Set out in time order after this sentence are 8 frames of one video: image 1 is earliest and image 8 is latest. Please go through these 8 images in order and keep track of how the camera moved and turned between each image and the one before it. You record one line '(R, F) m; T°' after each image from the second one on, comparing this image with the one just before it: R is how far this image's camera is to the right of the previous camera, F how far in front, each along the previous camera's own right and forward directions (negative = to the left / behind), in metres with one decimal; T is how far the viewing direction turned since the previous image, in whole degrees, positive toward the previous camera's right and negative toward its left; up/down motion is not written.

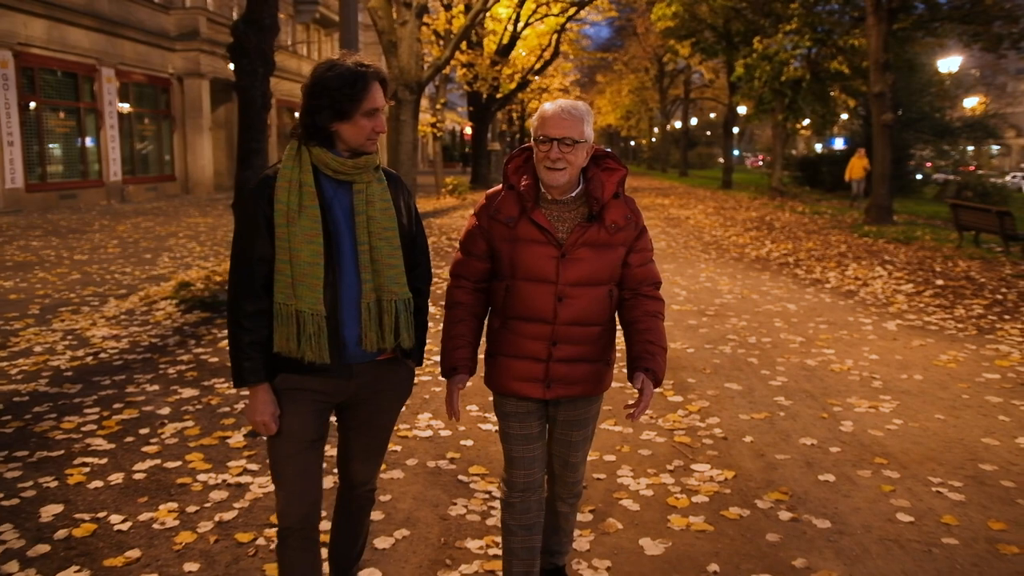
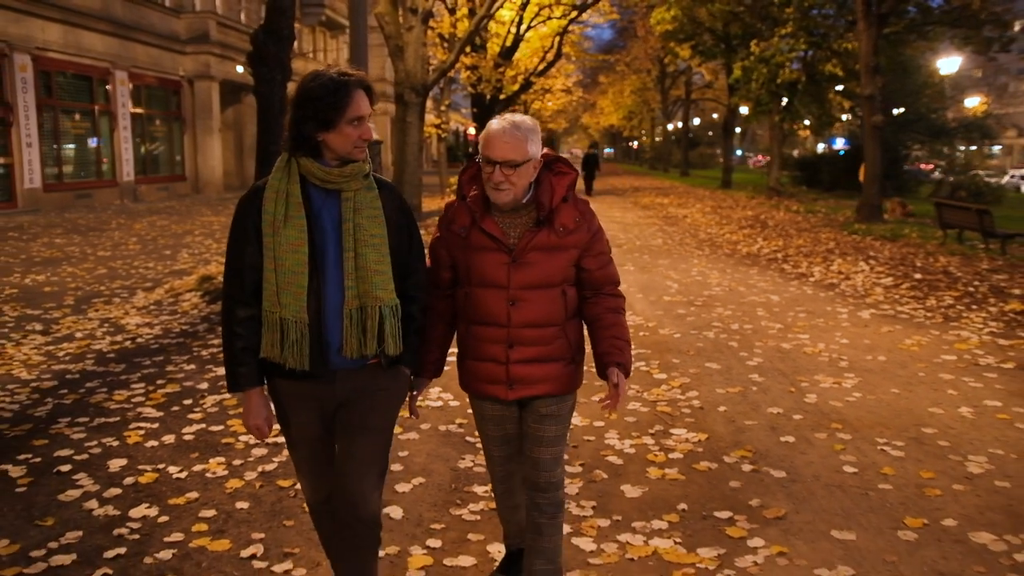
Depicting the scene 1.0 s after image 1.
(0.0, -0.7) m; 0°
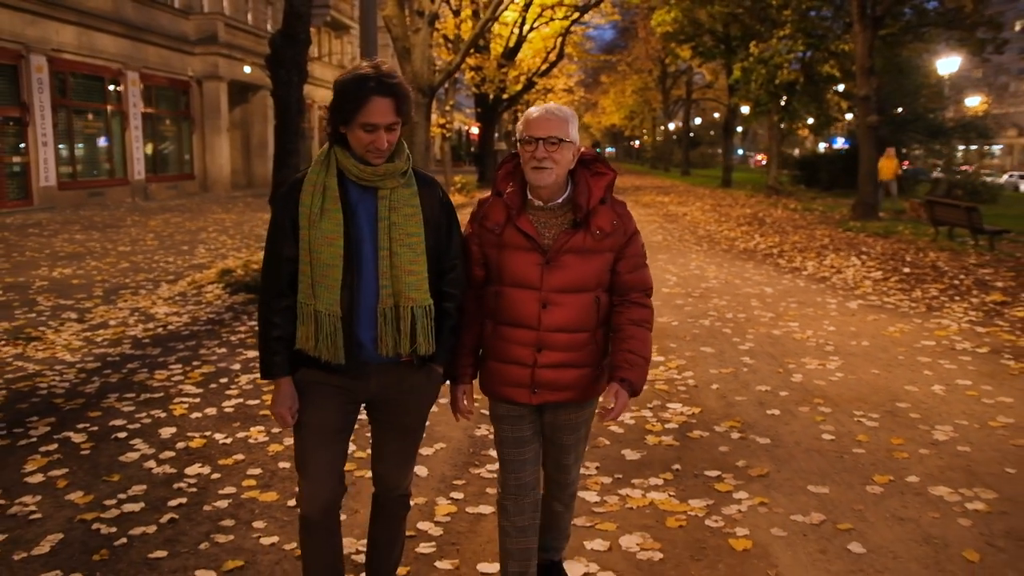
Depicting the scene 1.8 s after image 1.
(-0.1, -0.6) m; 0°
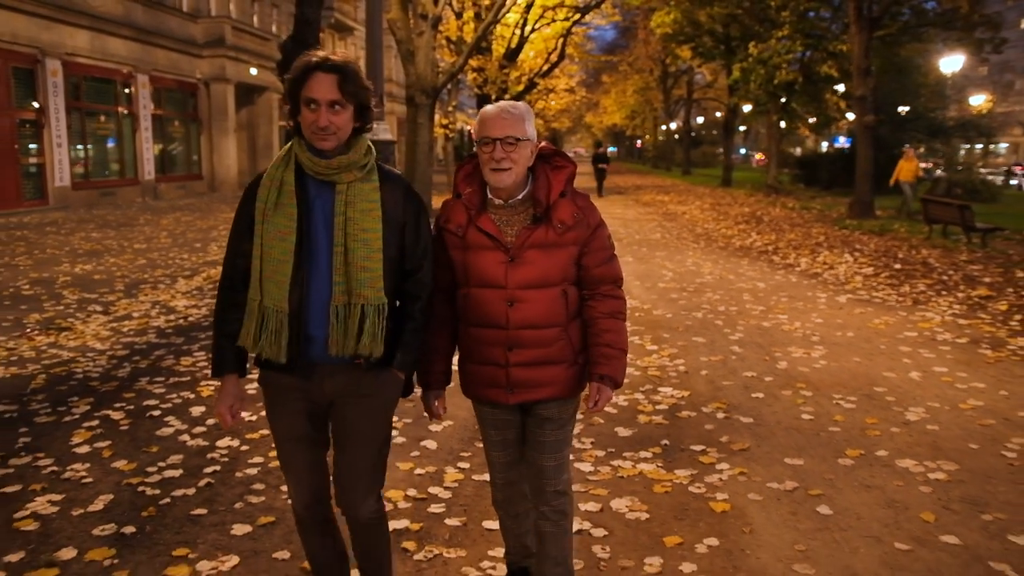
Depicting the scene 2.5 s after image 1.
(0.0, -0.5) m; 0°
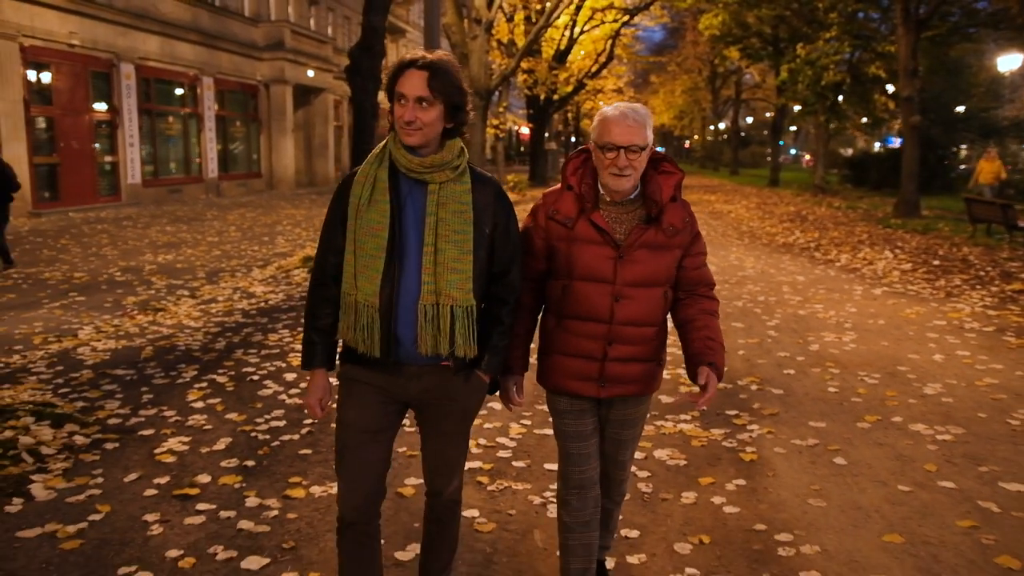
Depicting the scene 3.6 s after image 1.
(-0.1, -0.8) m; -3°
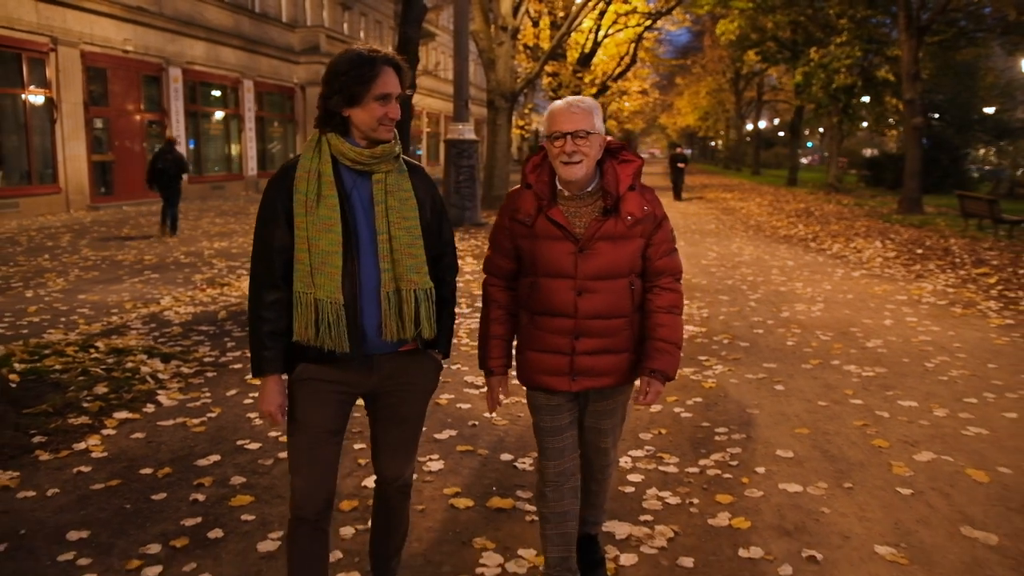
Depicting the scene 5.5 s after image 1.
(+0.1, -1.5) m; -2°
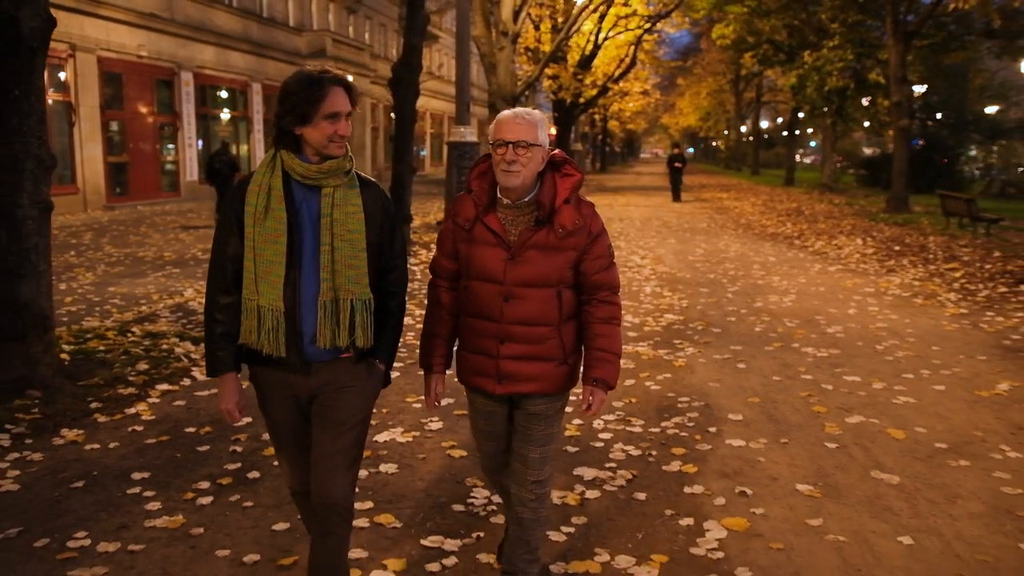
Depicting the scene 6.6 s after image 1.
(+0.1, -0.9) m; 0°
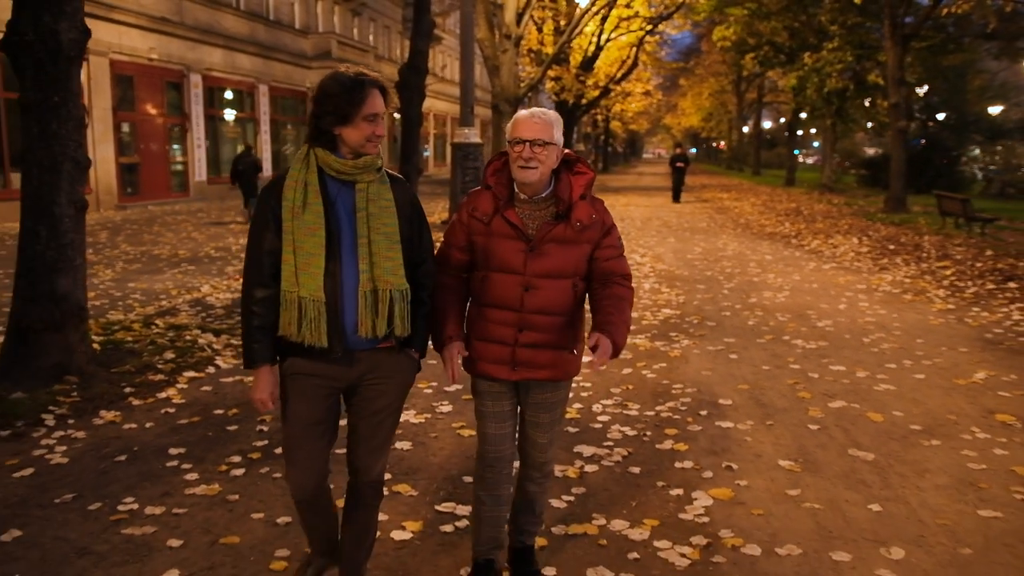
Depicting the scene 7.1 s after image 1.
(0.0, -0.4) m; 0°
